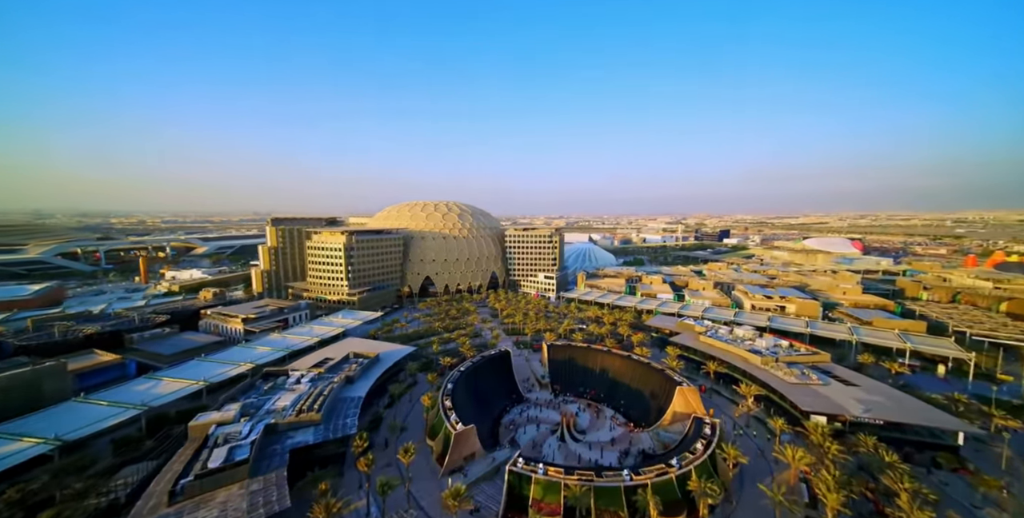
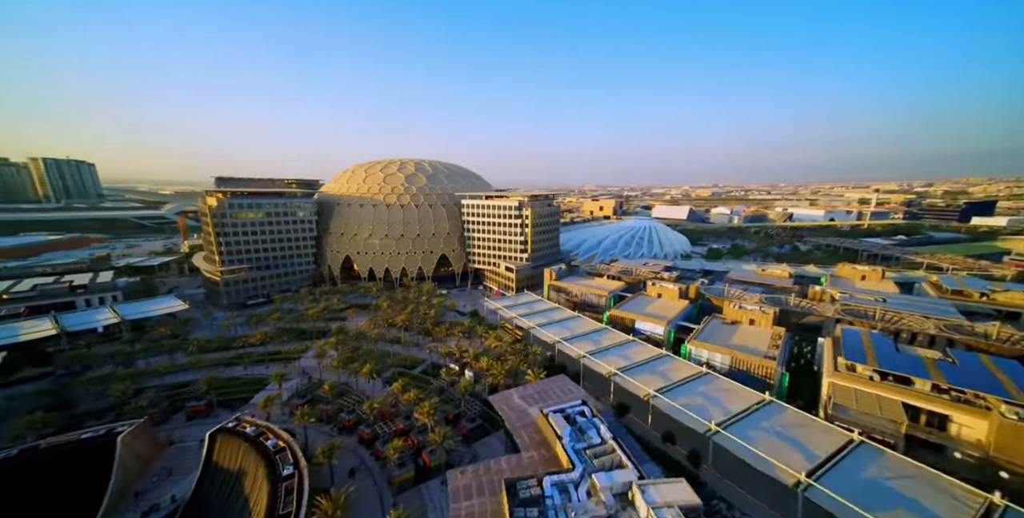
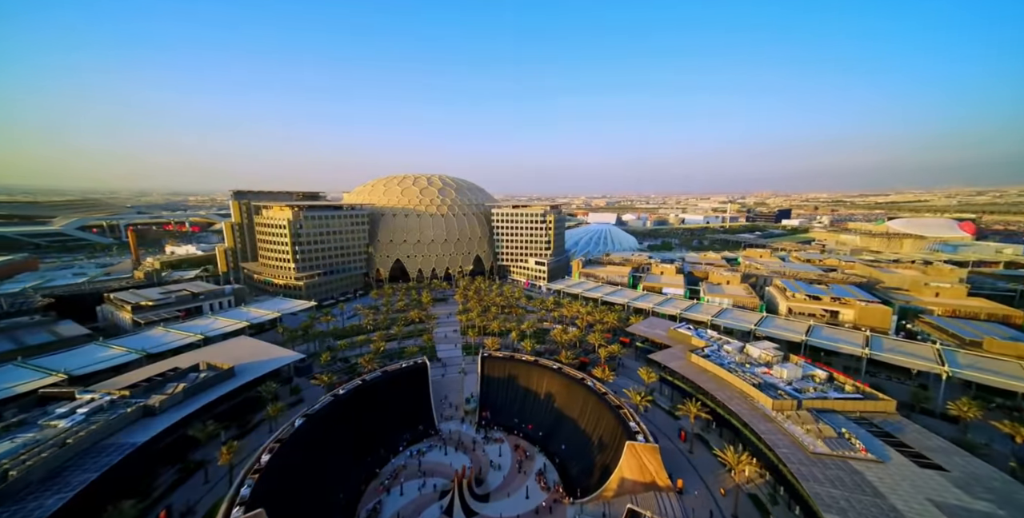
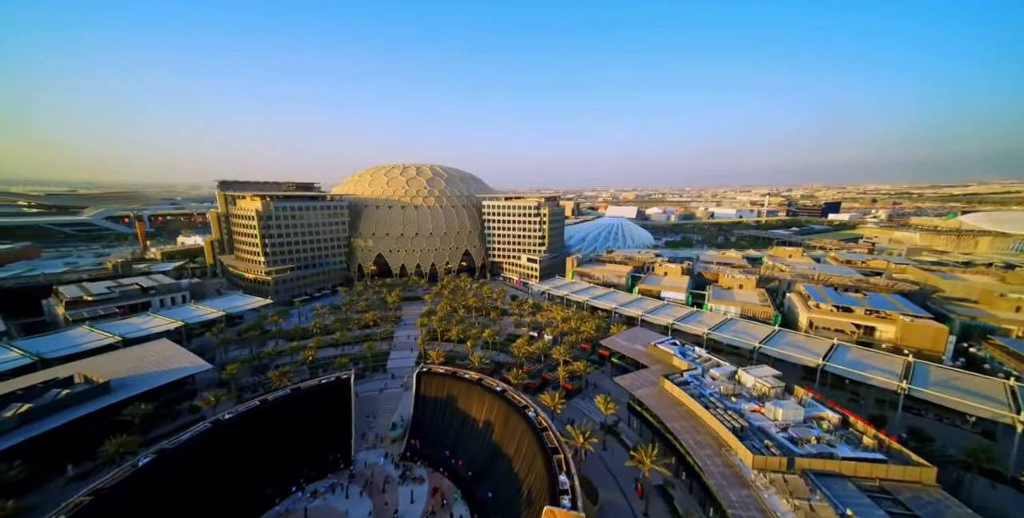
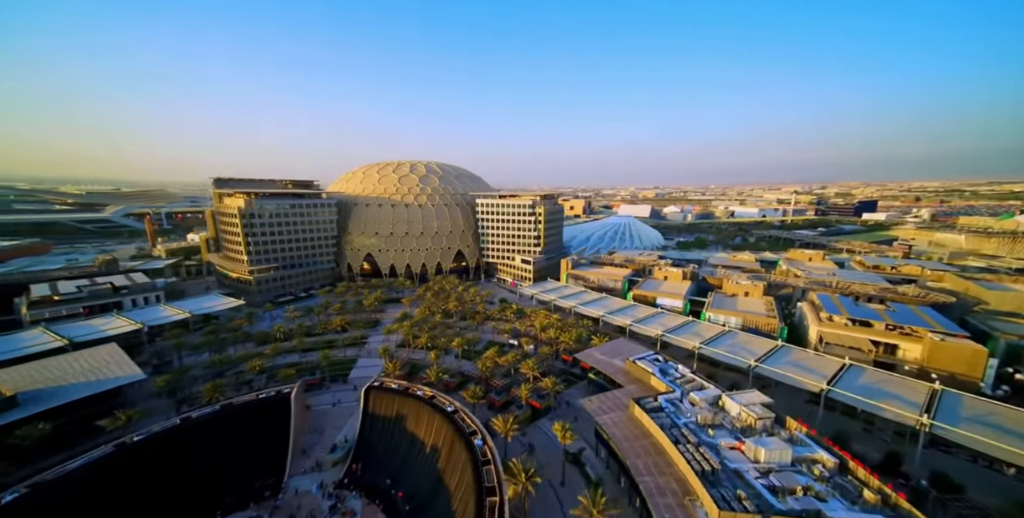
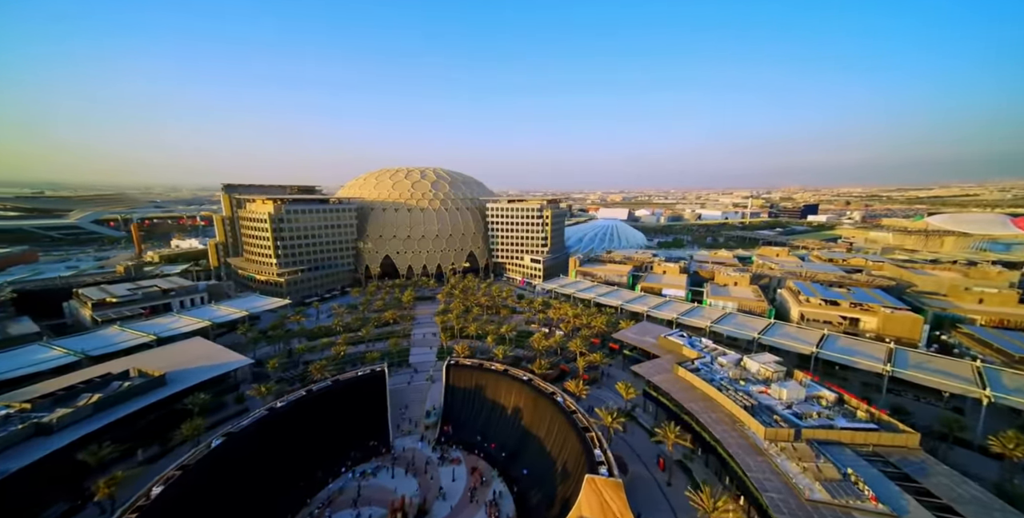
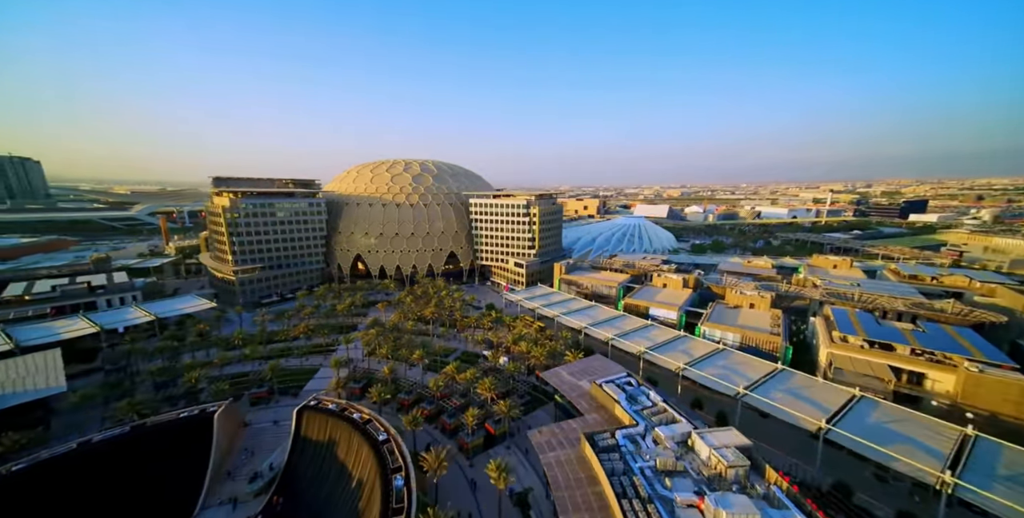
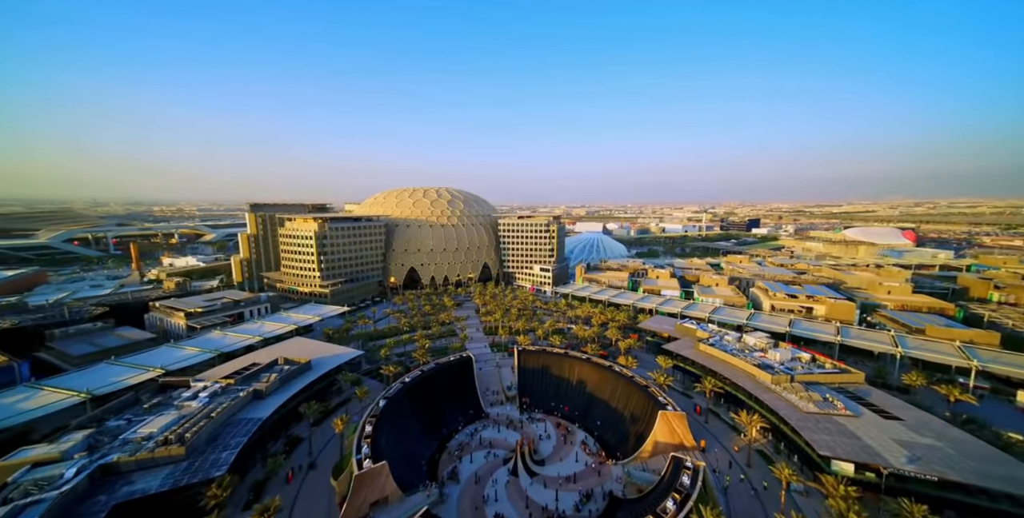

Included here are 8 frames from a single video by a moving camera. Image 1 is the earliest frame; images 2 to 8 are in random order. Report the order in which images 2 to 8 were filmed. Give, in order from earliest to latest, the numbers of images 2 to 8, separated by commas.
8, 3, 6, 4, 5, 7, 2
